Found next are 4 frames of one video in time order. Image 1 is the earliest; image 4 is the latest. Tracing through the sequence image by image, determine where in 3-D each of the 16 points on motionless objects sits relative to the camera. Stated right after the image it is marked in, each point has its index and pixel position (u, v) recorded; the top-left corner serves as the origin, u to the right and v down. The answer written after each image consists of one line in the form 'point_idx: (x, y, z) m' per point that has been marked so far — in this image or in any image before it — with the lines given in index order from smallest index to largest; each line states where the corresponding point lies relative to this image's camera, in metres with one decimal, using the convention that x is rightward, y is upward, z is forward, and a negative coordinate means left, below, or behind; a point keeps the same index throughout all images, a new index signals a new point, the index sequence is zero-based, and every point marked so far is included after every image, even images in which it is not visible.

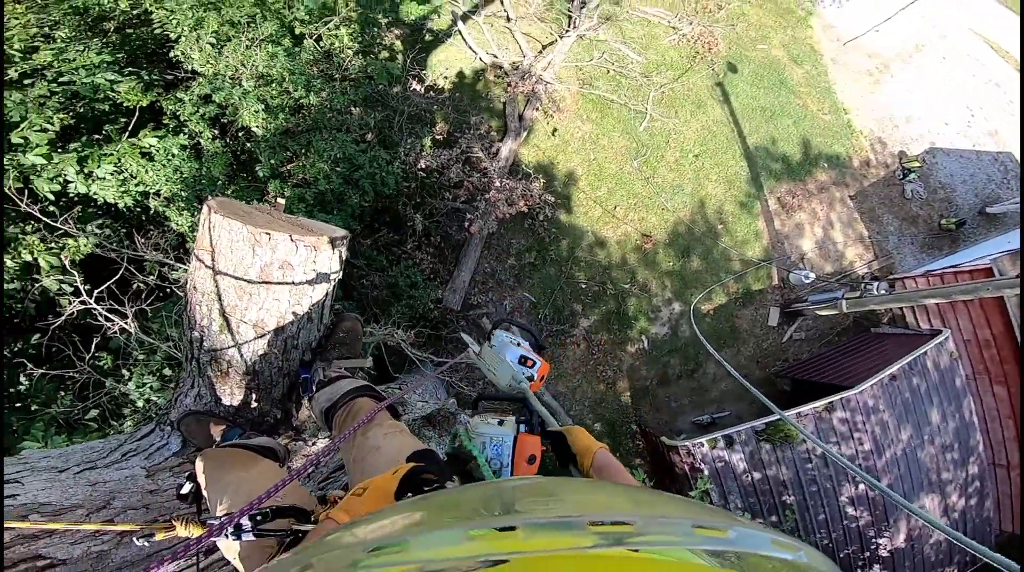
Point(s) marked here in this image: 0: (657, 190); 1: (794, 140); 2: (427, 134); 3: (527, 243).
0: (+1.4, +0.9, +5.5) m
1: (+2.9, +1.5, +5.8) m
2: (-0.7, +1.3, +4.8) m
3: (+0.1, +0.4, +5.3) m
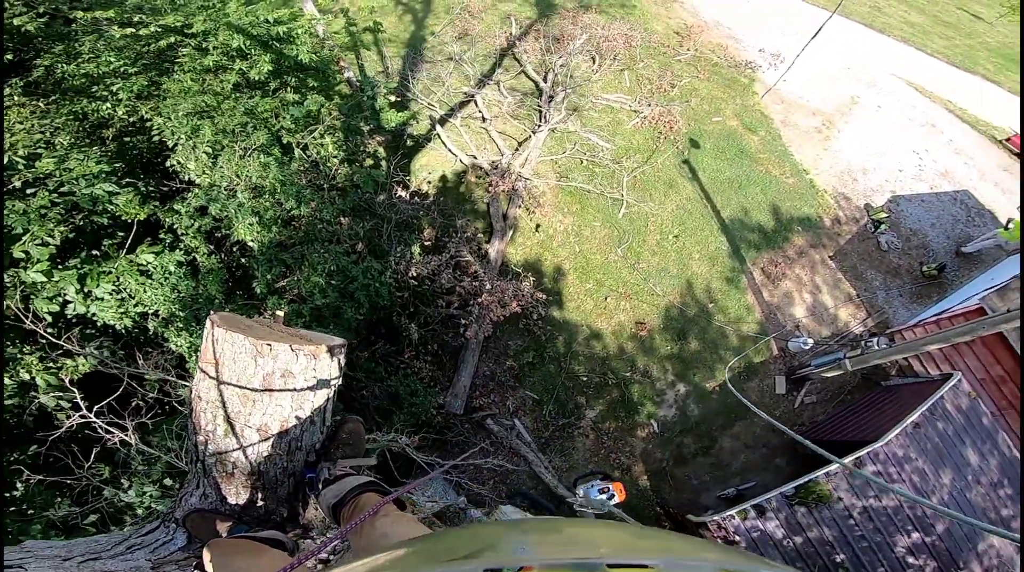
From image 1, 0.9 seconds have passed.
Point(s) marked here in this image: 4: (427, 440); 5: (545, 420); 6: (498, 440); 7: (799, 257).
0: (+1.3, +0.1, +5.7) m
1: (+2.8, +0.7, +6.1) m
2: (-0.9, +0.4, +5.0) m
3: (+0.1, -0.5, +5.3) m
4: (-0.7, -1.2, +4.5) m
5: (+0.3, -1.2, +5.0) m
6: (-0.1, -1.3, +4.7) m
7: (+3.0, +0.2, +5.9) m
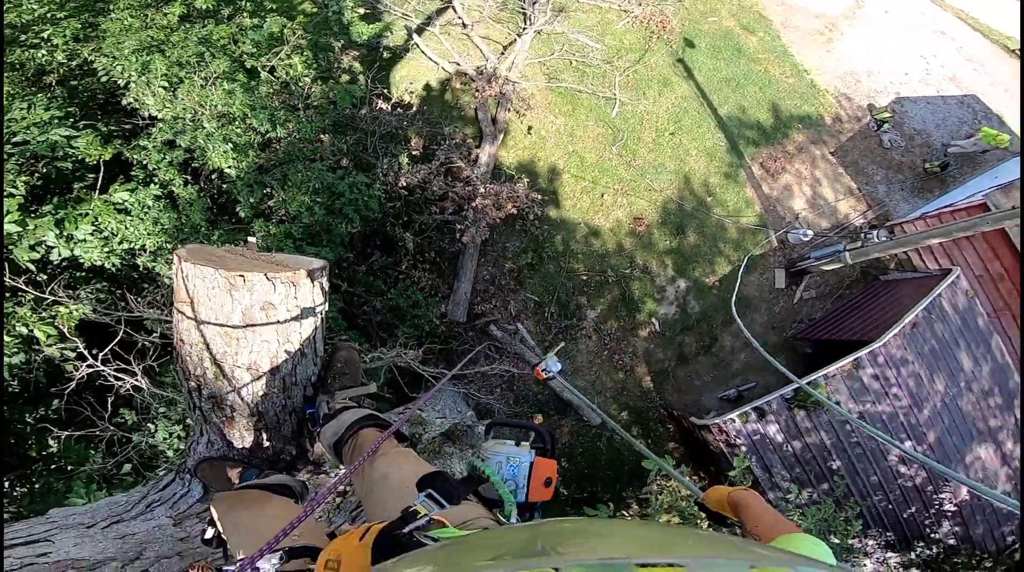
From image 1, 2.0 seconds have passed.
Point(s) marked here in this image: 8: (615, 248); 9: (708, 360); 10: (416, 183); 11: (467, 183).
0: (+1.3, +1.1, +5.5) m
1: (+2.6, +1.9, +5.8) m
2: (-0.9, +1.1, +4.7) m
3: (+0.1, +0.4, +5.2) m
4: (-0.7, -0.6, +4.7) m
5: (+0.4, -0.3, +5.1) m
6: (-0.1, -0.5, +4.8) m
7: (+3.0, +1.4, +5.7) m
8: (+1.0, +0.4, +5.3) m
9: (+1.8, -0.7, +5.2) m
10: (-0.8, +0.9, +4.6) m
11: (-0.4, +0.9, +4.9) m
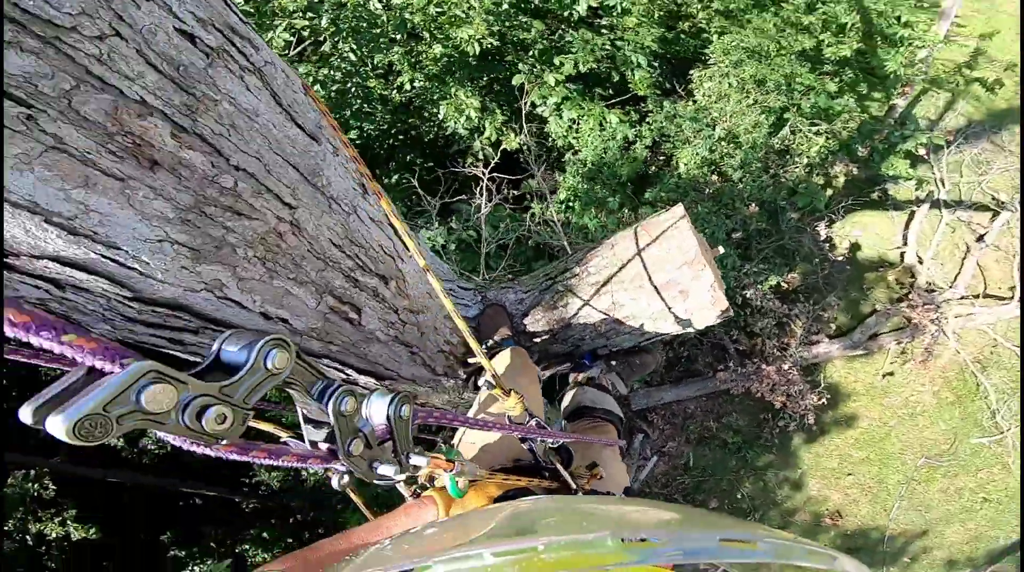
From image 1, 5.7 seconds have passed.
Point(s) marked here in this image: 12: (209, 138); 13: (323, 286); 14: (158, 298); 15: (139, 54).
0: (+3.5, -1.8, +5.0) m
1: (+4.9, -2.6, +4.8) m
2: (+2.2, +0.1, +4.8) m
3: (+2.2, -1.2, +5.2) m
4: (+0.9, -1.1, +5.1) m
5: (+1.8, -1.8, +5.2) m
6: (+1.3, -1.5, +5.1) m
7: (+4.6, -3.1, +4.8) m
8: (+2.7, -2.0, +5.1) m
9: (+2.2, -3.2, +5.1) m
10: (+2.0, -0.2, +4.8) m
11: (+2.3, -0.5, +4.9) m
12: (-1.2, +0.6, +2.2) m
13: (-1.0, 0.0, +3.0) m
14: (-1.5, 0.0, +2.4) m
15: (-1.3, +0.8, +1.9) m
